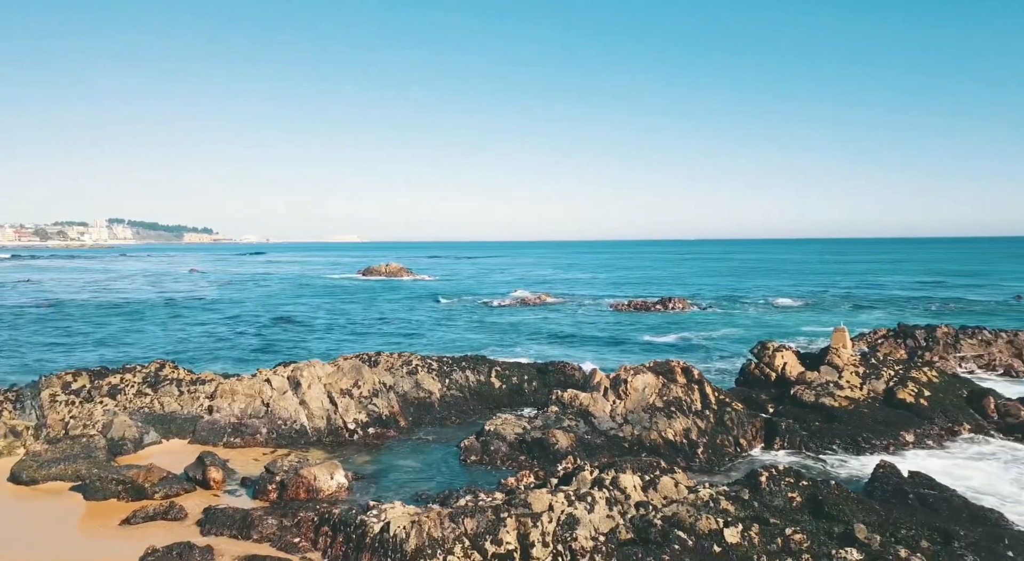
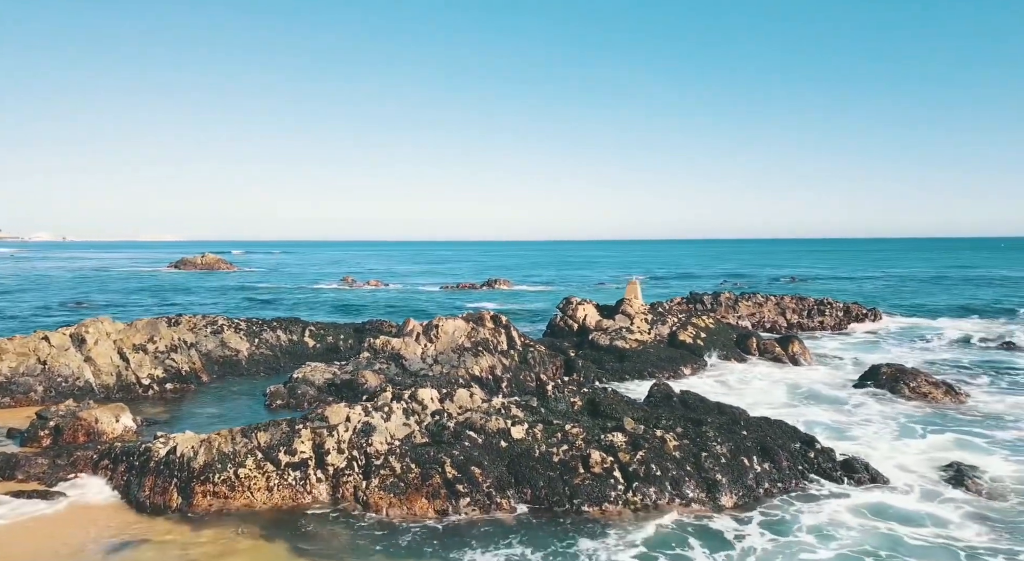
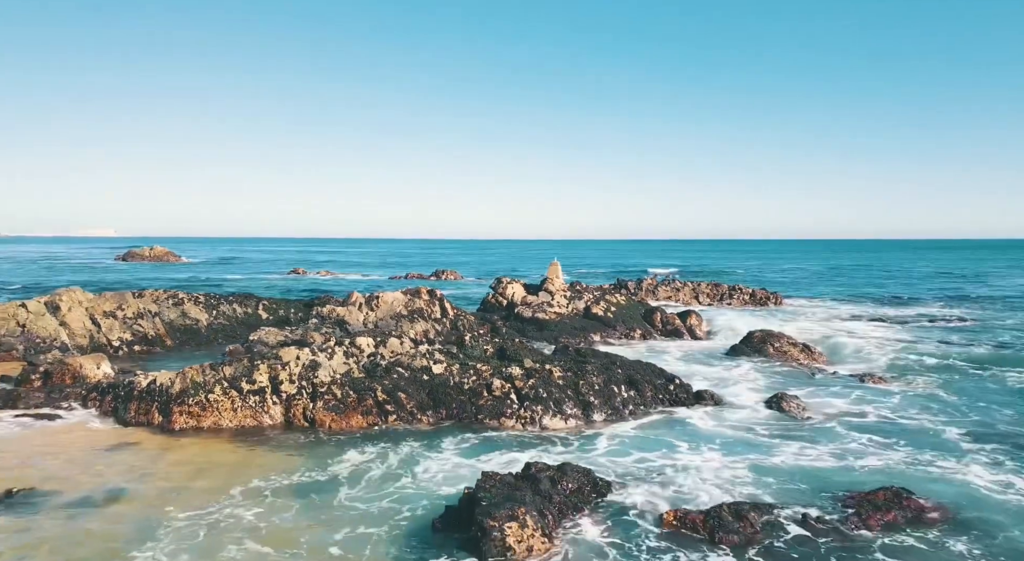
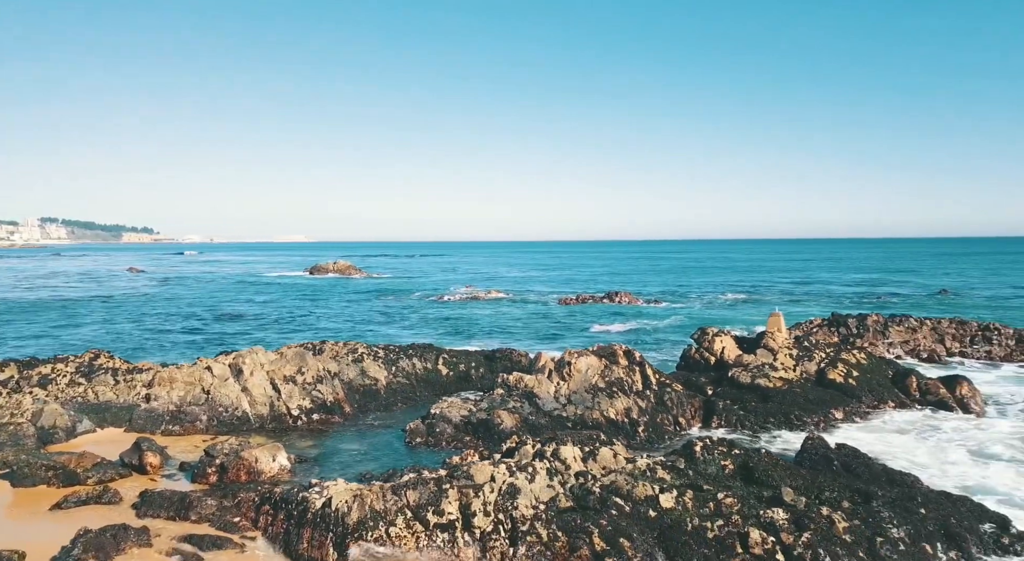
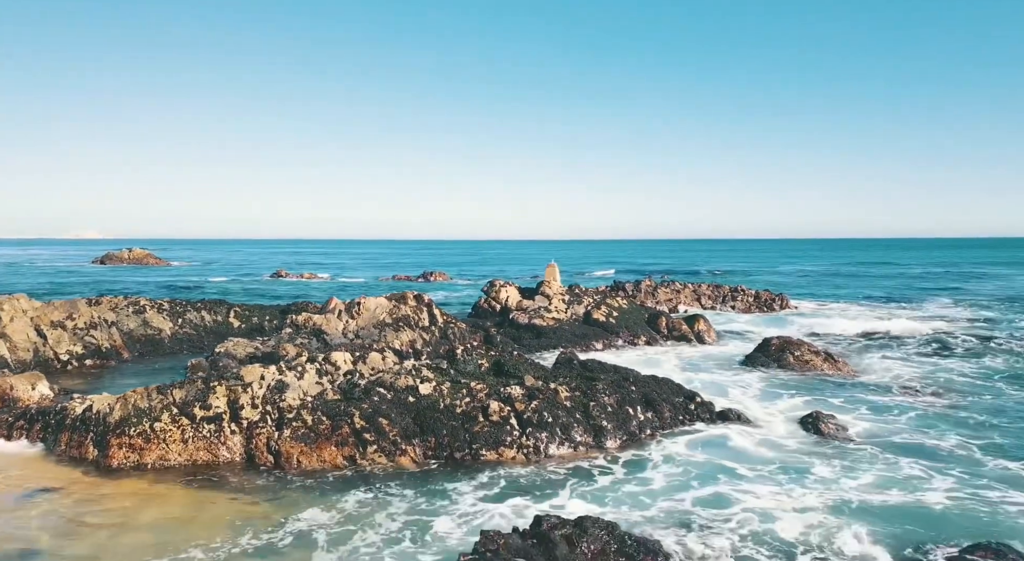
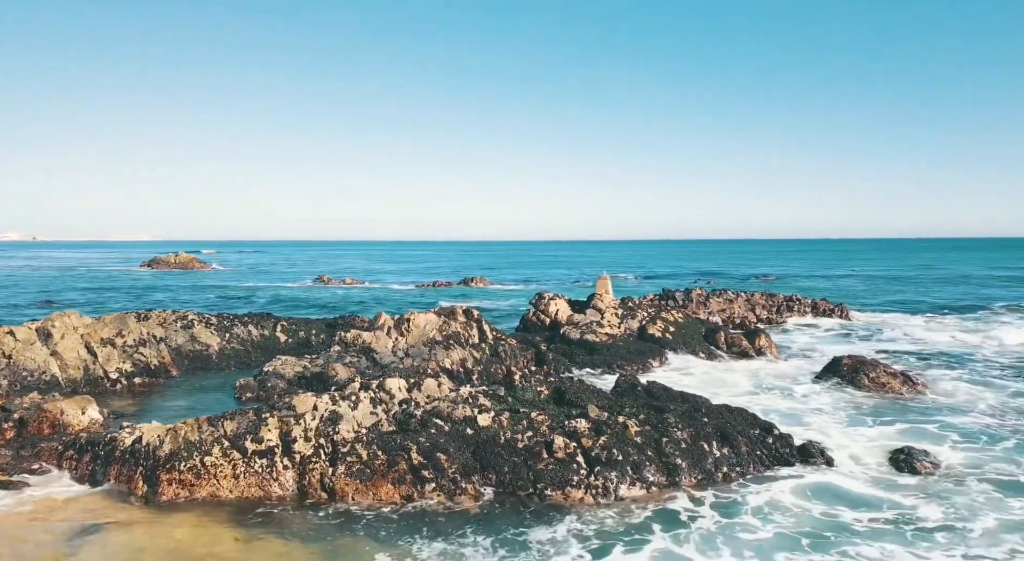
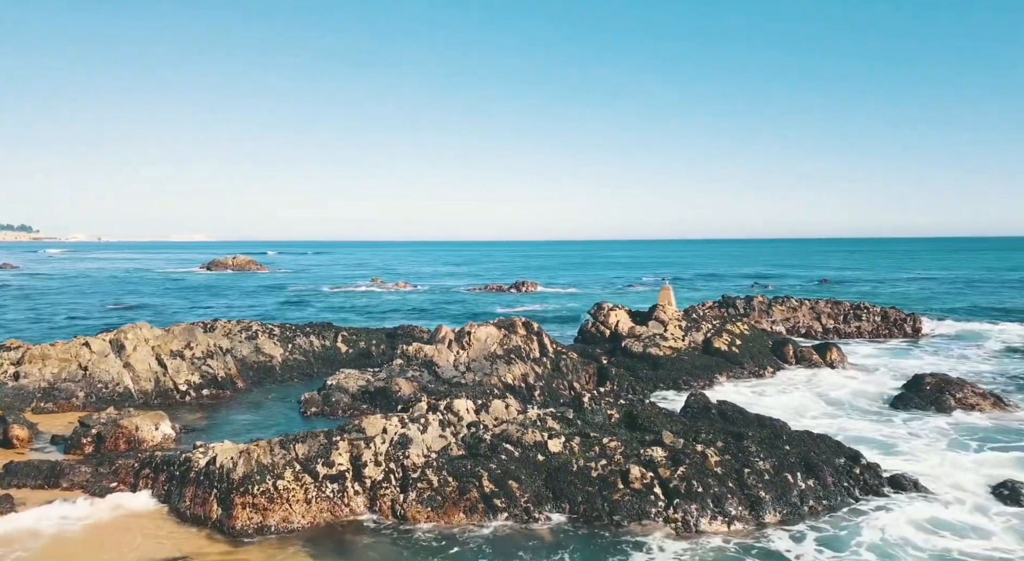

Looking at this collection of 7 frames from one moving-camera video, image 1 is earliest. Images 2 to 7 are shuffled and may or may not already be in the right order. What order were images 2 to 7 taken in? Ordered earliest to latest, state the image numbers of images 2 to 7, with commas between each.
4, 7, 2, 6, 5, 3
